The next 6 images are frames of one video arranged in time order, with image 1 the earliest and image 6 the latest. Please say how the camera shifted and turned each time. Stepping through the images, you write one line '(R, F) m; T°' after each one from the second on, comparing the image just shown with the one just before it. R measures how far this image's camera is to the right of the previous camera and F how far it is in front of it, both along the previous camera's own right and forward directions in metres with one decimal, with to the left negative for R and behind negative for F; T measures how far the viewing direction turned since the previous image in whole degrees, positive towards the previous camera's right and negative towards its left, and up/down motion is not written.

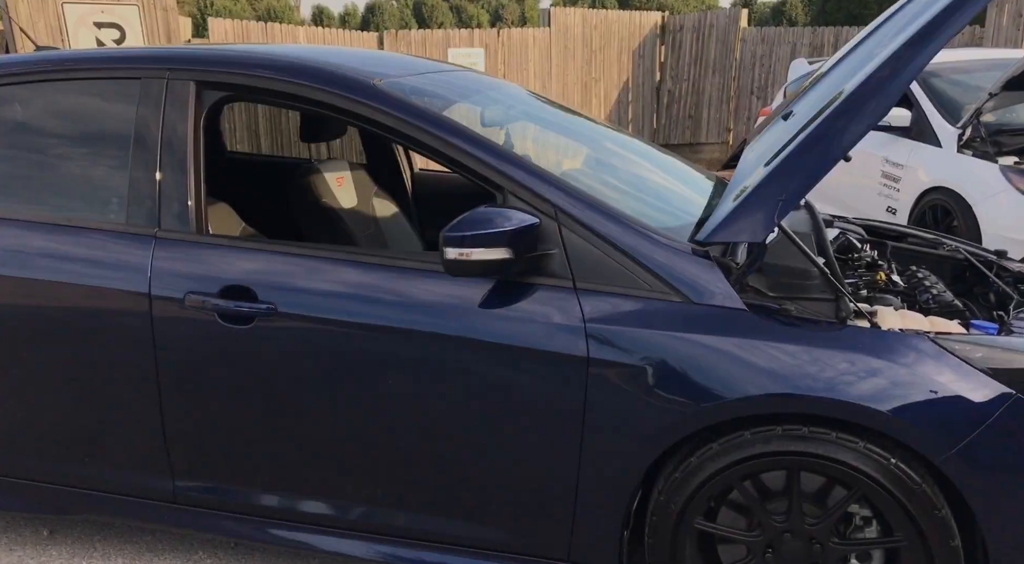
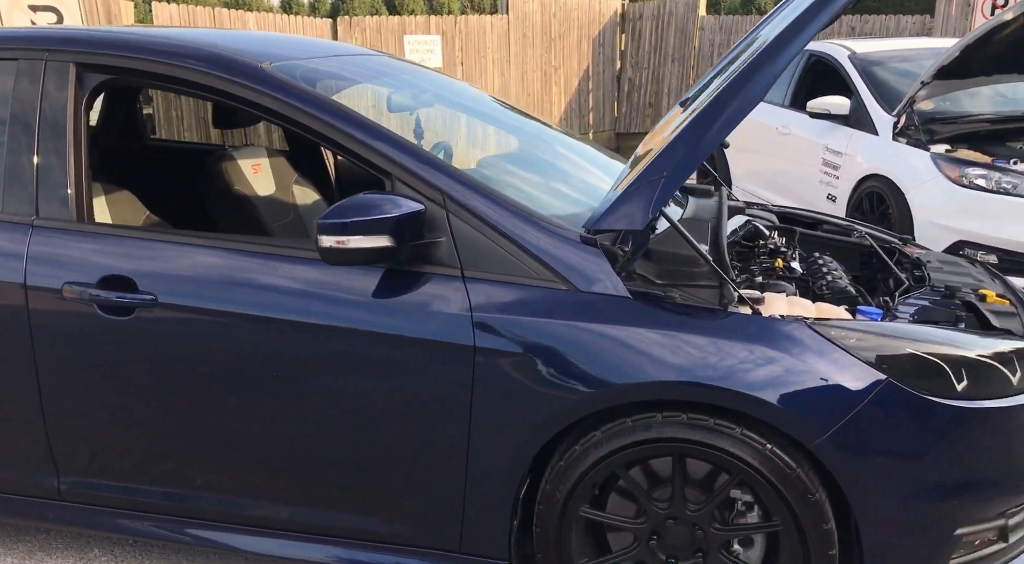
(+0.2, 0.0) m; +2°
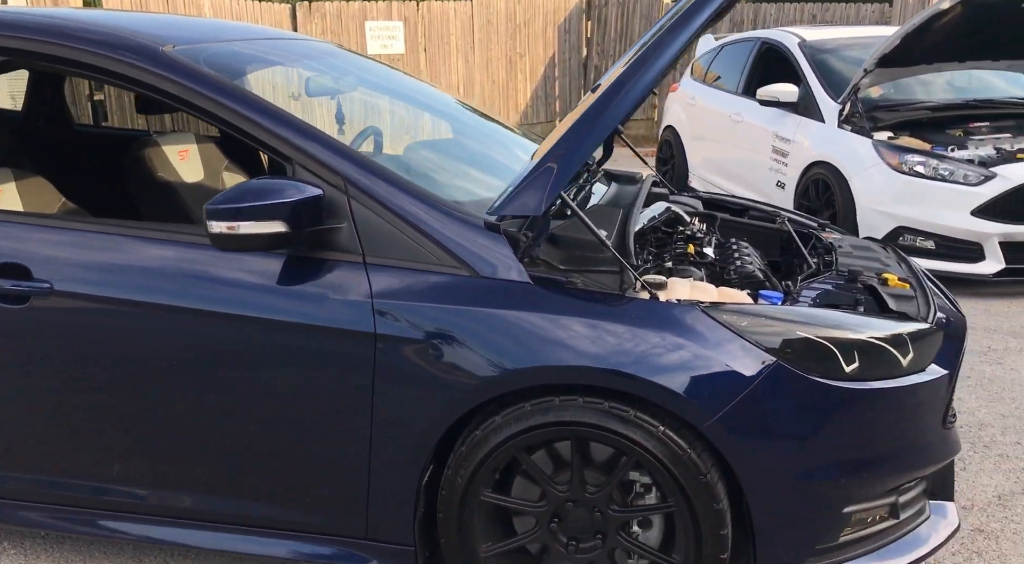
(+0.2, 0.0) m; +2°
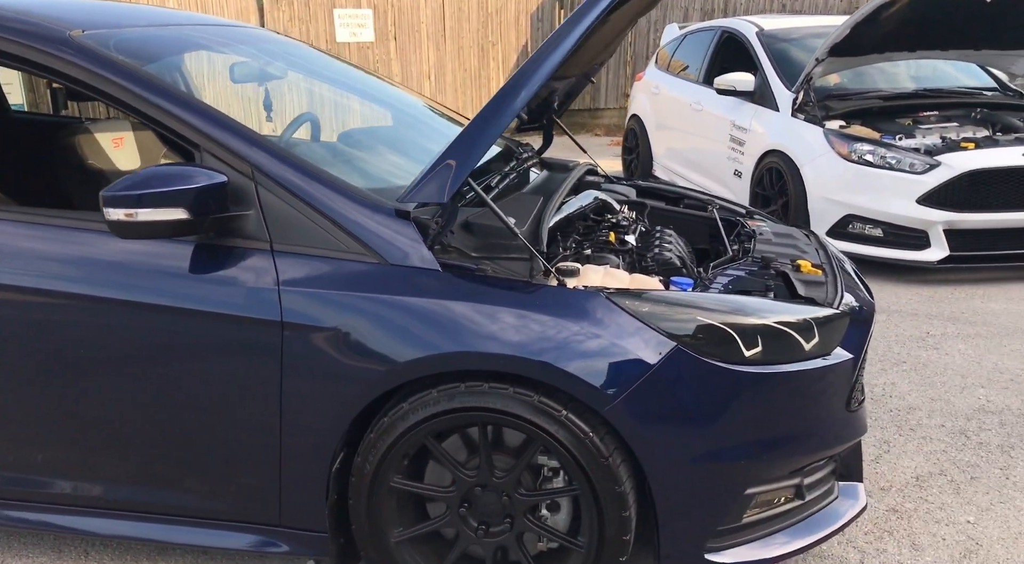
(+0.2, 0.0) m; +1°
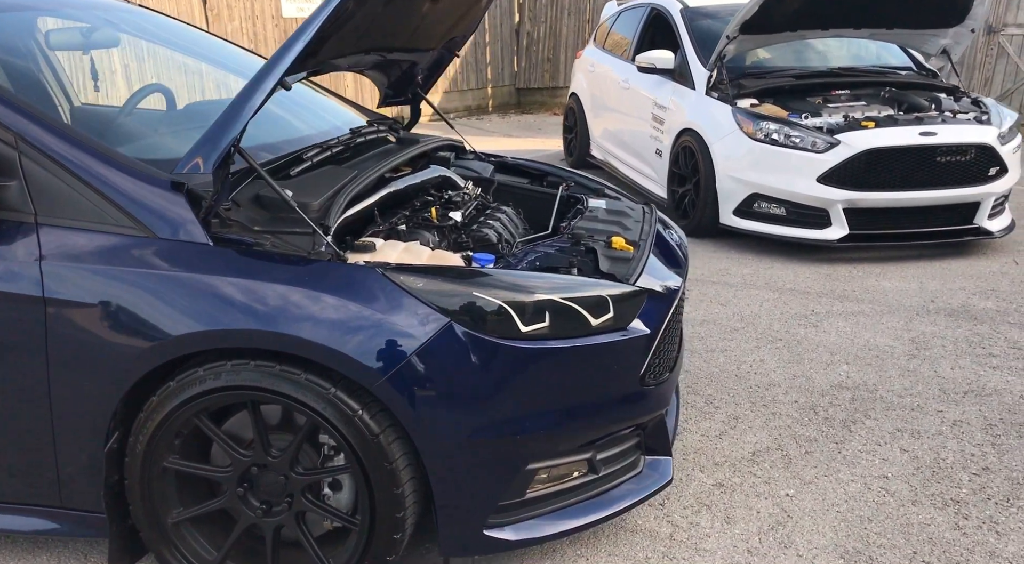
(+0.5, 0.0) m; +2°
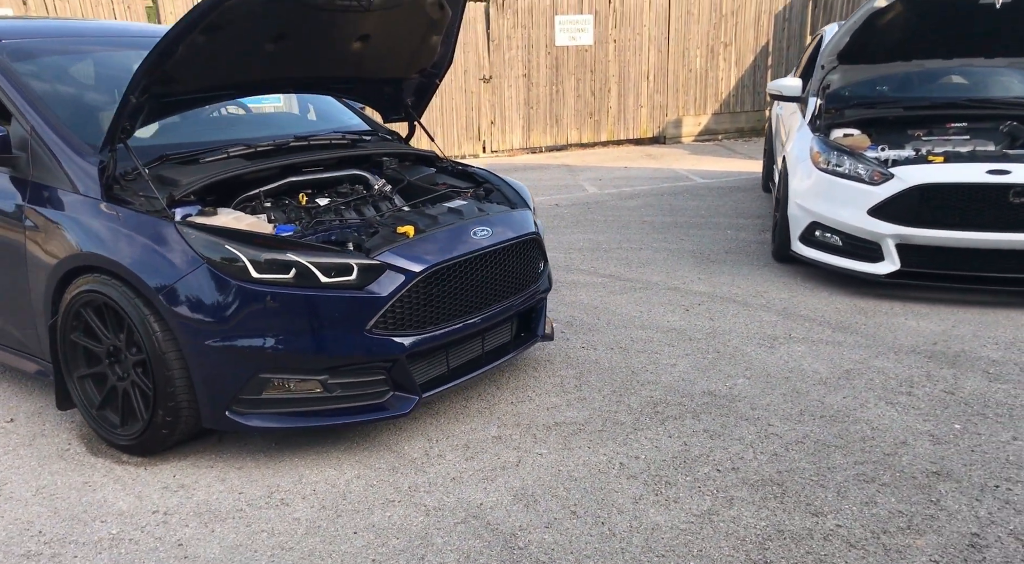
(+2.1, -0.4) m; -21°
